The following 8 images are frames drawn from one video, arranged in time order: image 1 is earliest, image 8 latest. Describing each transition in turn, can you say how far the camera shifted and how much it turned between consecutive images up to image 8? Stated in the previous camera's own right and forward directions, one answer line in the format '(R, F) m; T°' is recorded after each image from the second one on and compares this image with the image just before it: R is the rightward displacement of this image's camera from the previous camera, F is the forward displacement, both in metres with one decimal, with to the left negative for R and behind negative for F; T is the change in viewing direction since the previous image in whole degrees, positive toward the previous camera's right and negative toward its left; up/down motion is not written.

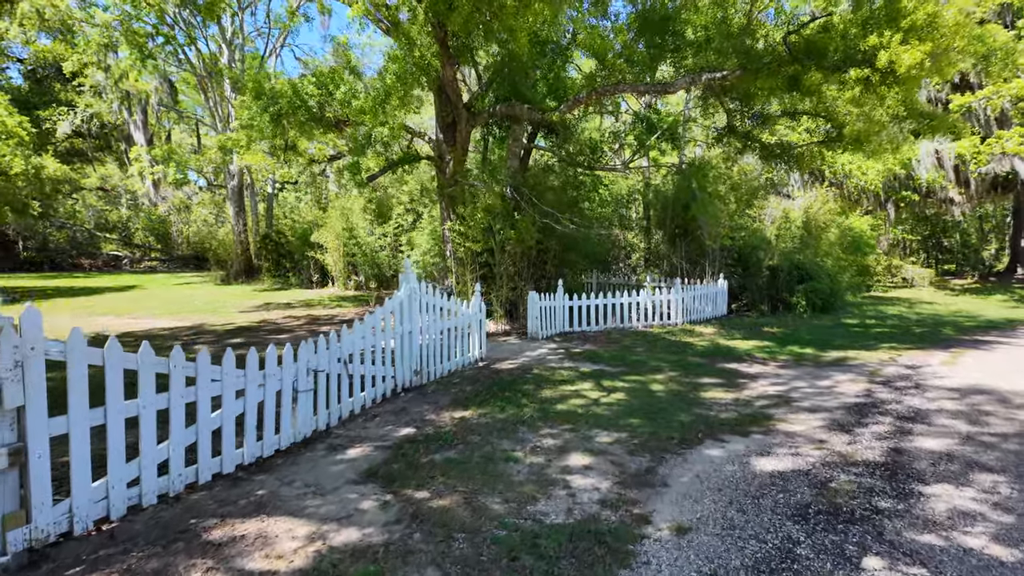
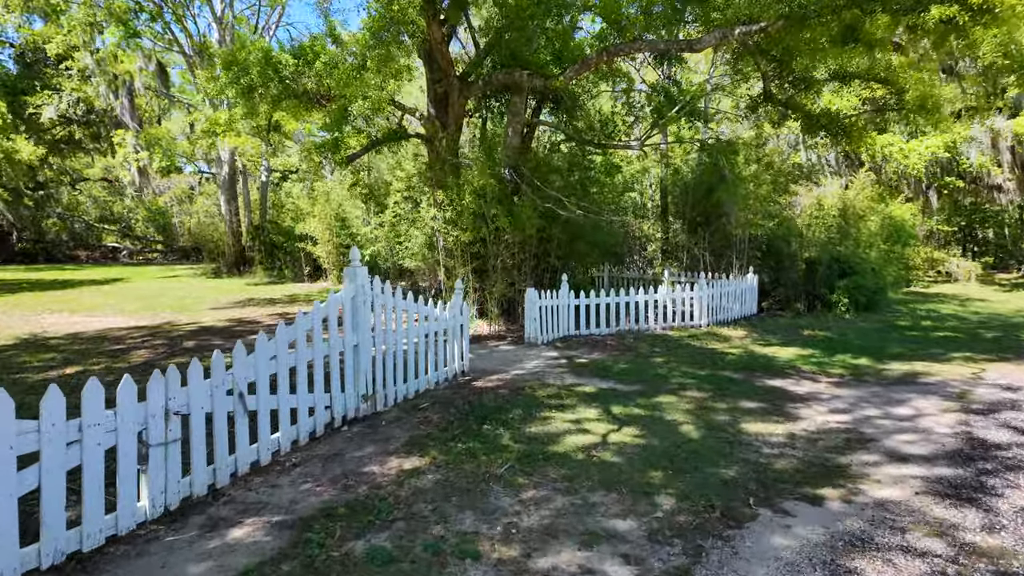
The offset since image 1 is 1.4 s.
(+0.2, +1.4) m; -1°
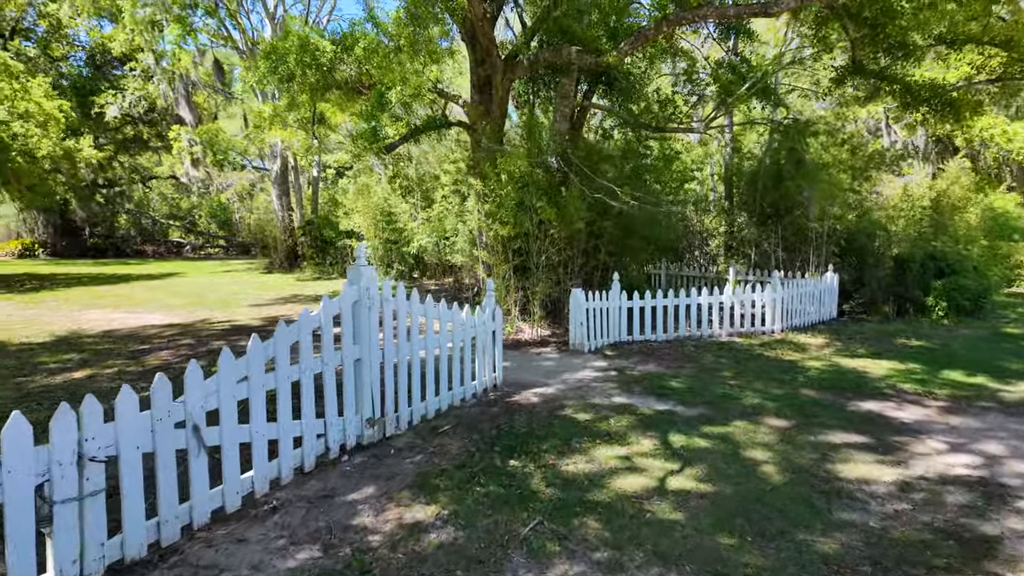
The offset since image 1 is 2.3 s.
(+0.1, +0.8) m; -5°
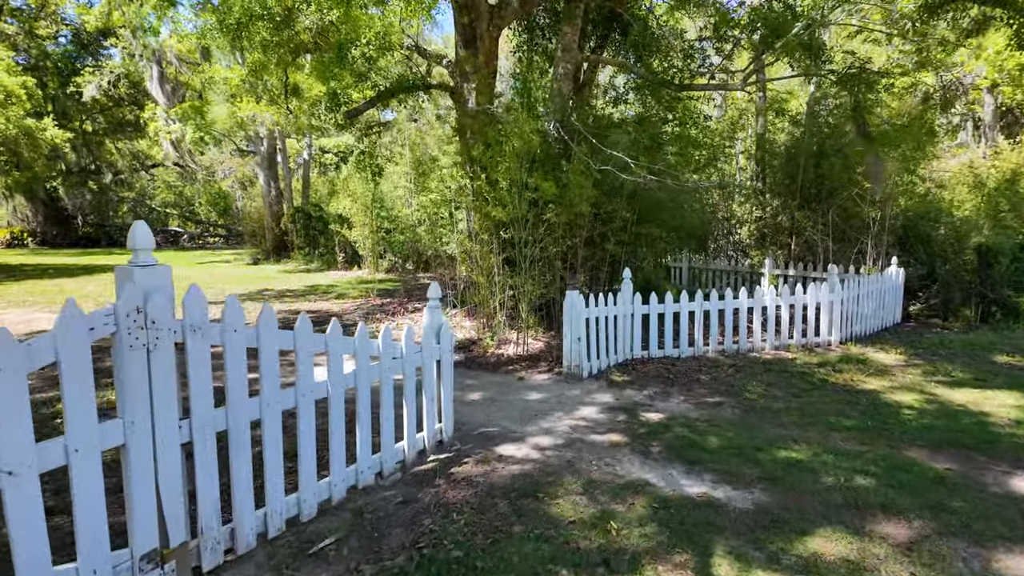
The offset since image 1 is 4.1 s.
(+0.3, +1.7) m; -1°
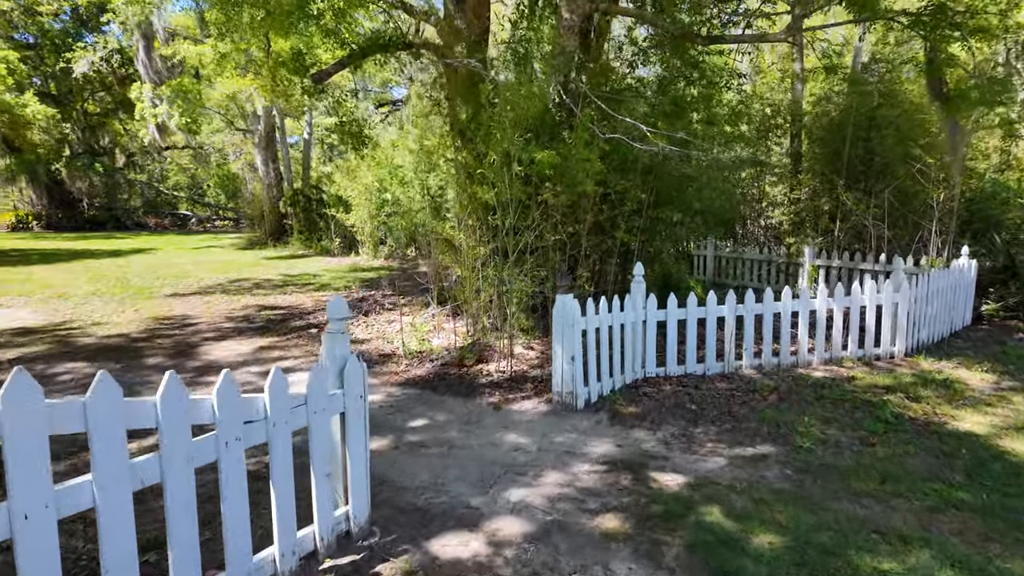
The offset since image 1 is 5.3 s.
(+0.3, +1.2) m; -2°
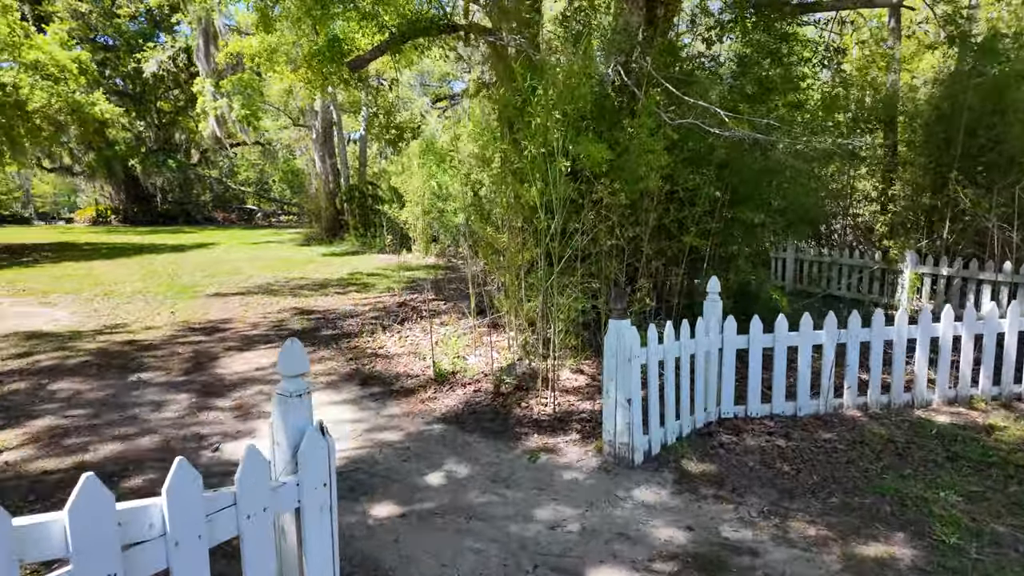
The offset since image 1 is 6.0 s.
(+0.1, +0.7) m; -6°
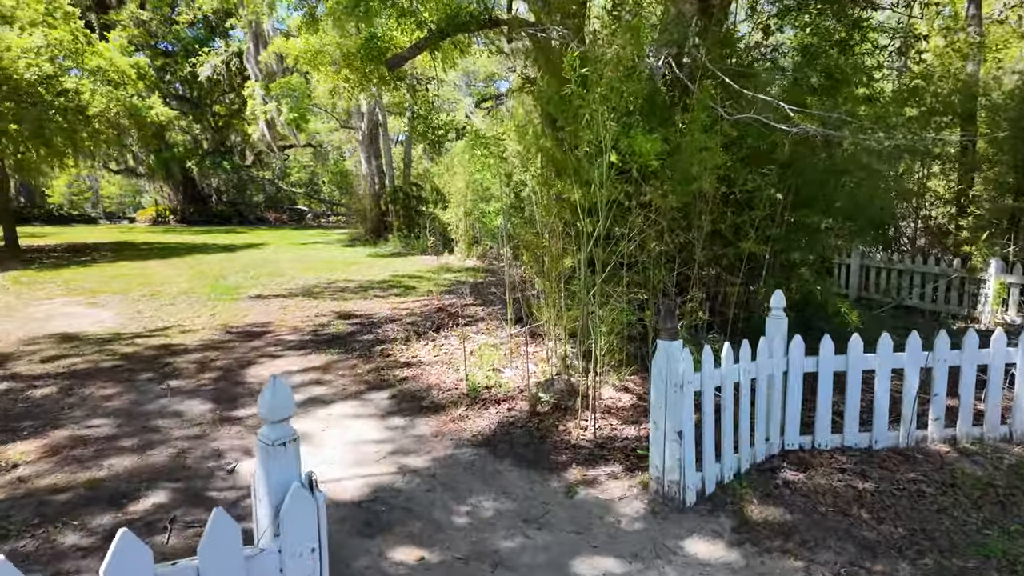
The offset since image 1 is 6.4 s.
(0.0, +0.3) m; -4°
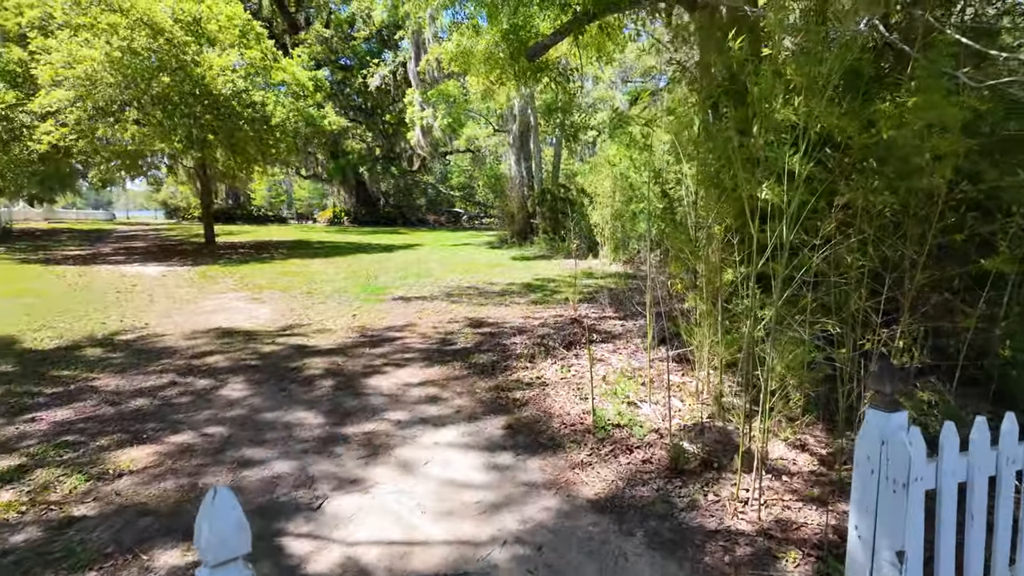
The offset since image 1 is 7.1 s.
(+0.1, +0.6) m; -14°
